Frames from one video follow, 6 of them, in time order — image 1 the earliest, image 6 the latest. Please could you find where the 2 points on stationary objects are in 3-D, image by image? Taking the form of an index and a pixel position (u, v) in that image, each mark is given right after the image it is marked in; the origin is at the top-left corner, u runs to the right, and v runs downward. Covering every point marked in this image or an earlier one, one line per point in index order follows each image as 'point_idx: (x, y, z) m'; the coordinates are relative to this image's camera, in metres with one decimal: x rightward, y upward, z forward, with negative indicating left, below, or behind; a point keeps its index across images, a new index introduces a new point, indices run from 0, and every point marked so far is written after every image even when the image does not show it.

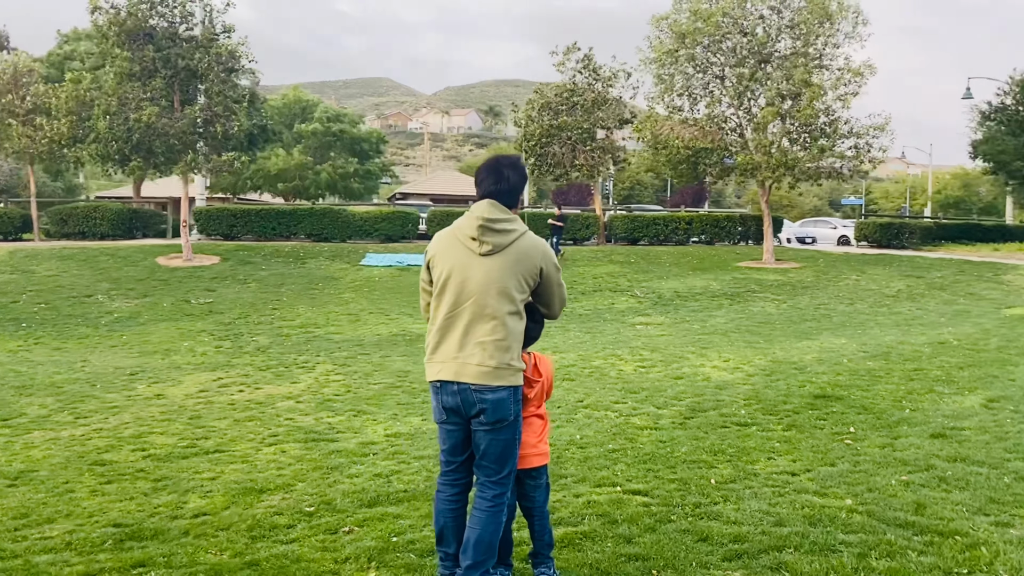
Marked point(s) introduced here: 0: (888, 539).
0: (+1.5, -1.0, +3.7) m
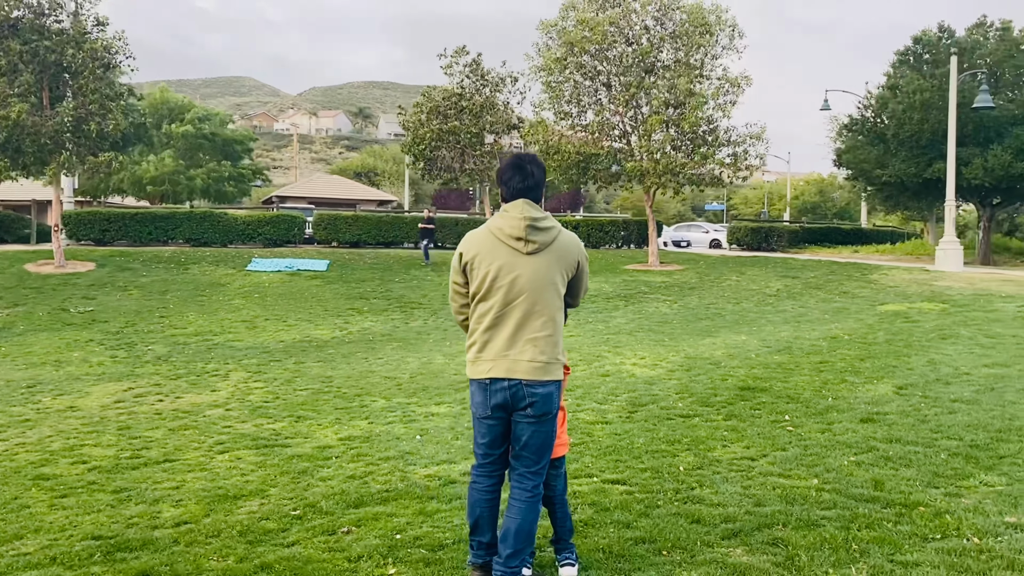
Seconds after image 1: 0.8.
0: (+1.6, -1.0, +4.0) m
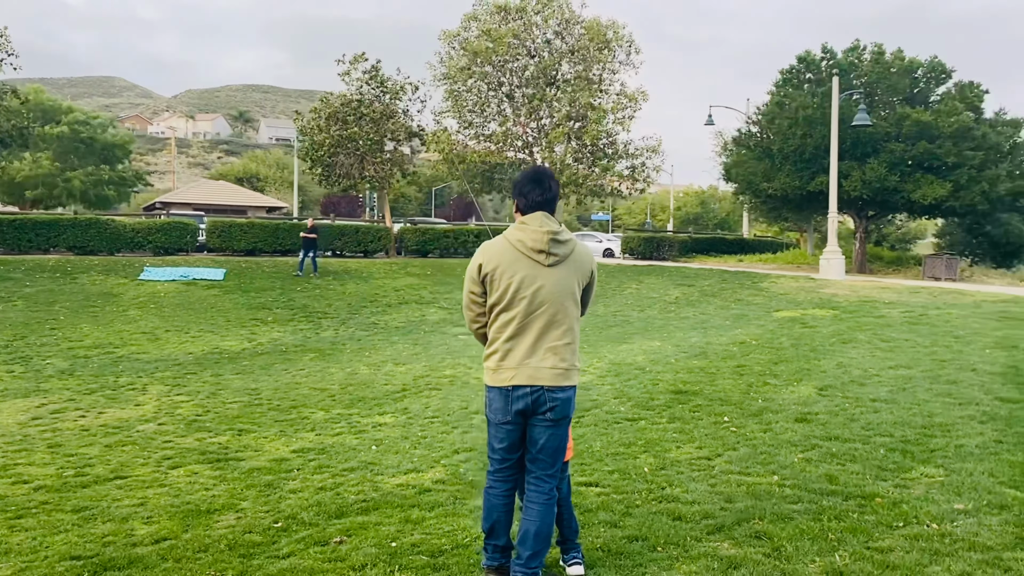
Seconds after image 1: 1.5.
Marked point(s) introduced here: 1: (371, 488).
0: (+1.5, -1.0, +4.3) m
1: (-0.8, -1.1, +4.8) m
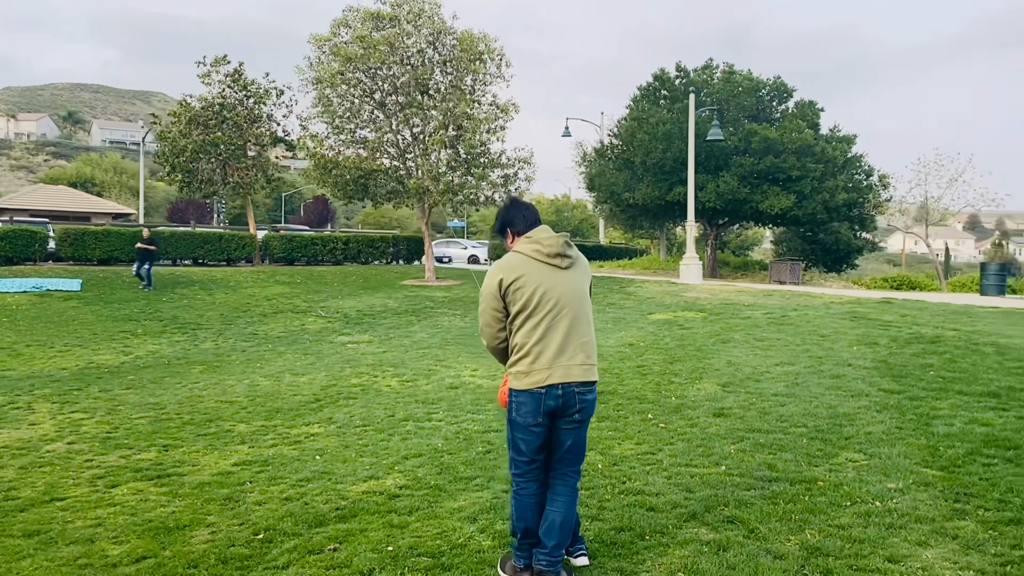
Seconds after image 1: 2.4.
0: (+1.4, -1.0, +4.7) m
1: (-0.9, -1.1, +4.8) m
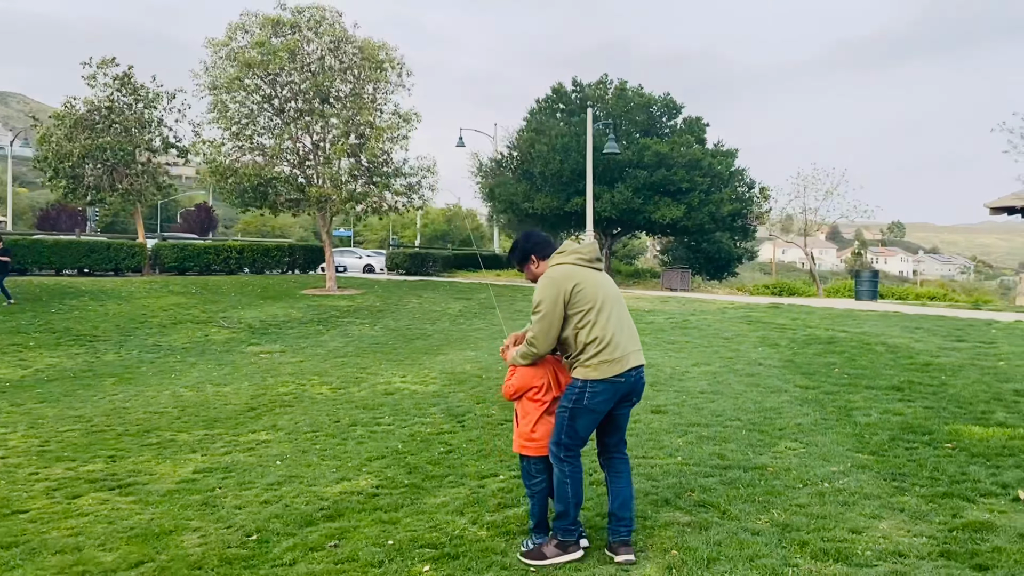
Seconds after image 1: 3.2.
0: (+1.2, -1.1, +5.1) m
1: (-1.1, -1.2, +4.9) m
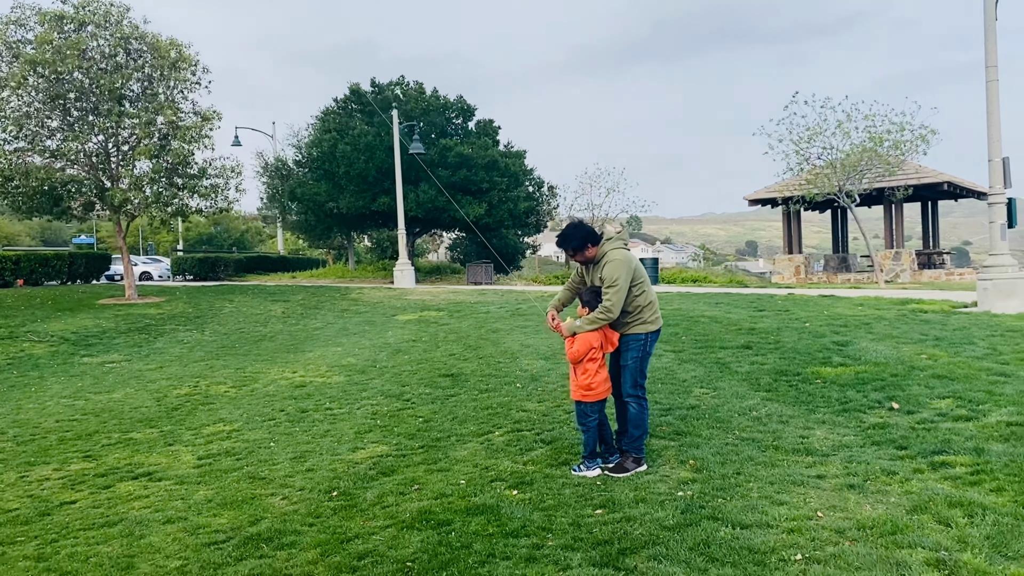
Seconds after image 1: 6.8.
0: (+1.2, -0.9, +6.4) m
1: (-1.0, -1.1, +5.6) m
